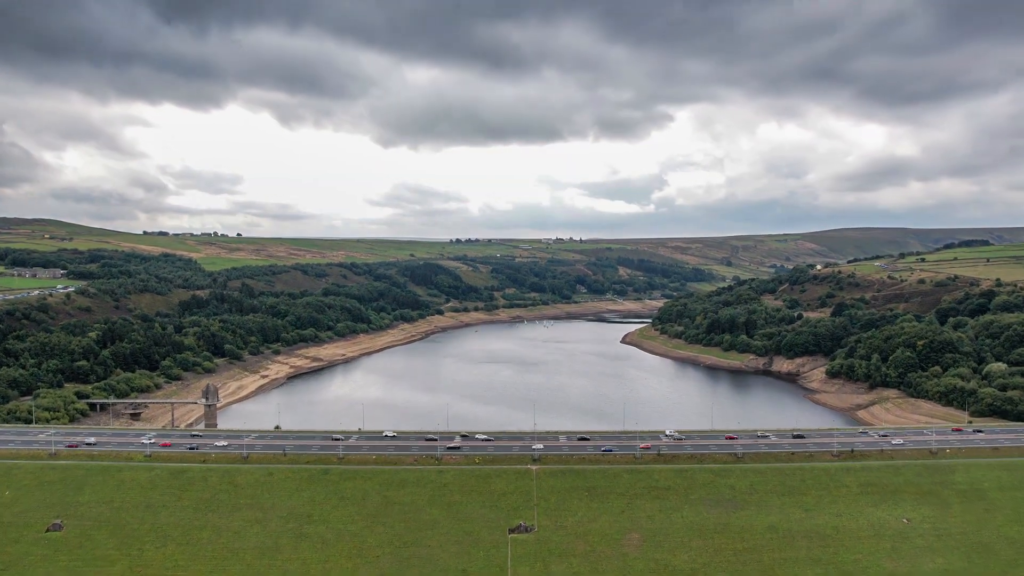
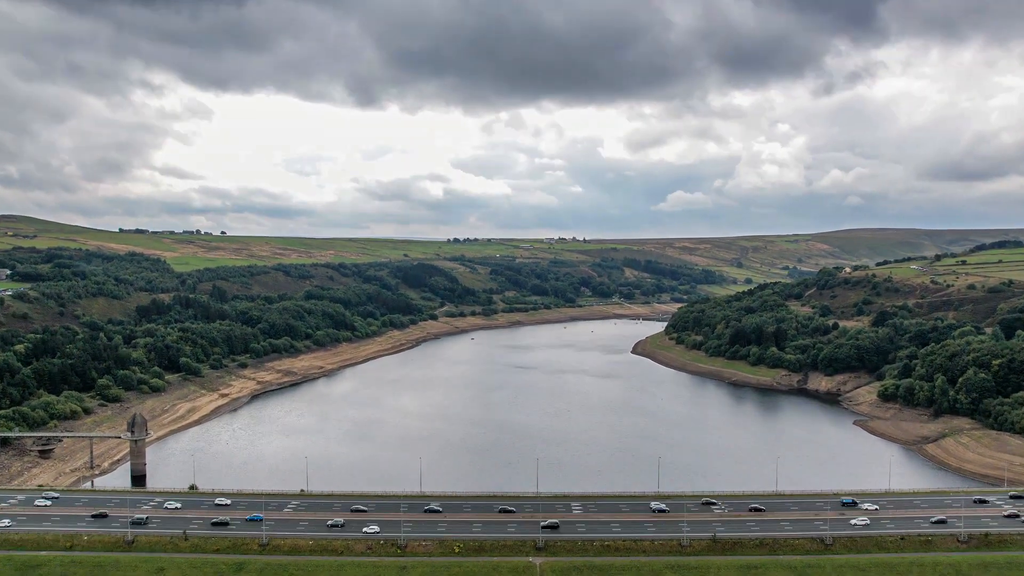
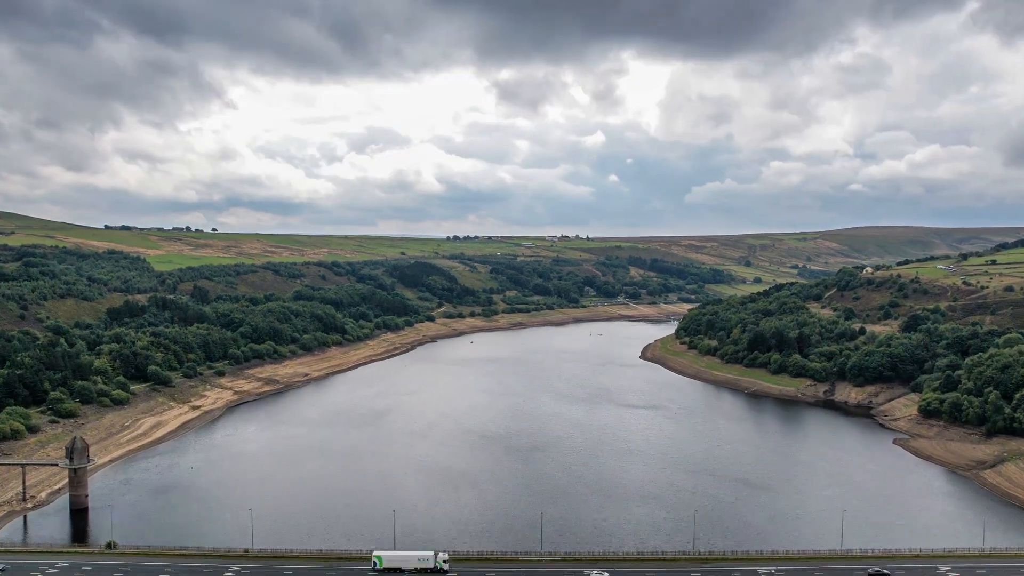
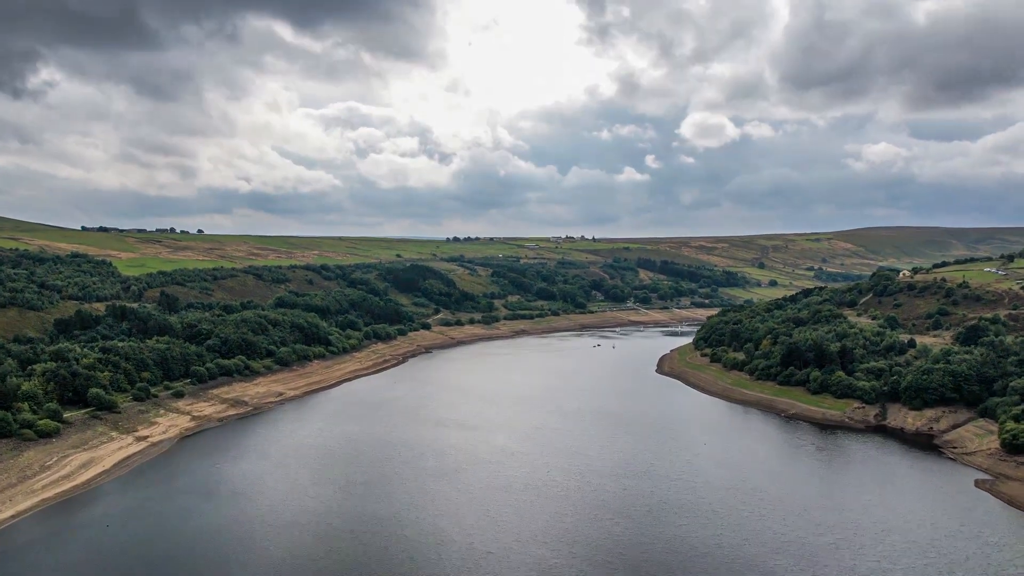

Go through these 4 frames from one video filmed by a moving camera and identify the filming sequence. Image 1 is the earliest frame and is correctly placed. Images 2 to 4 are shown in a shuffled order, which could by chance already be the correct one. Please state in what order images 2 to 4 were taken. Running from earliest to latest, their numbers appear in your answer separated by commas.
2, 3, 4
